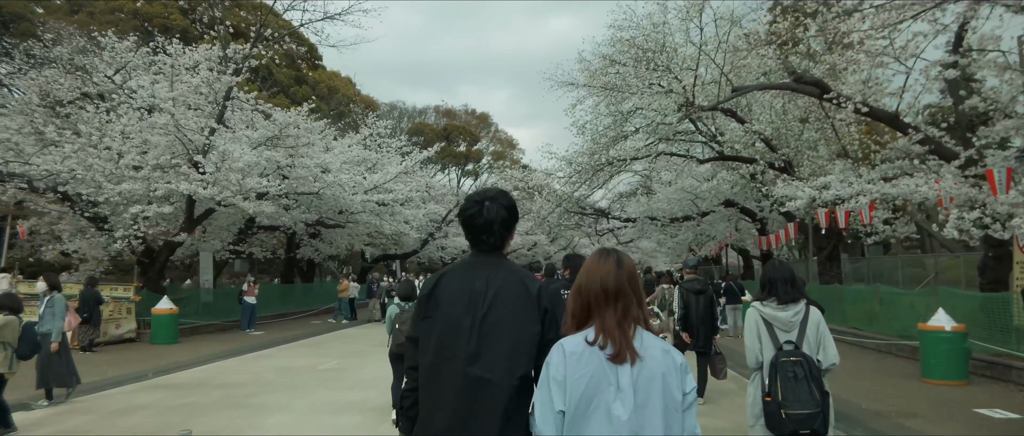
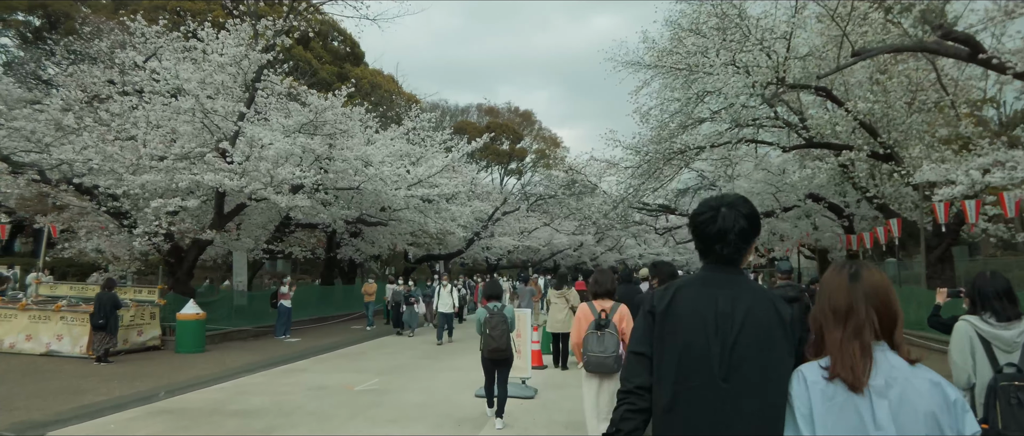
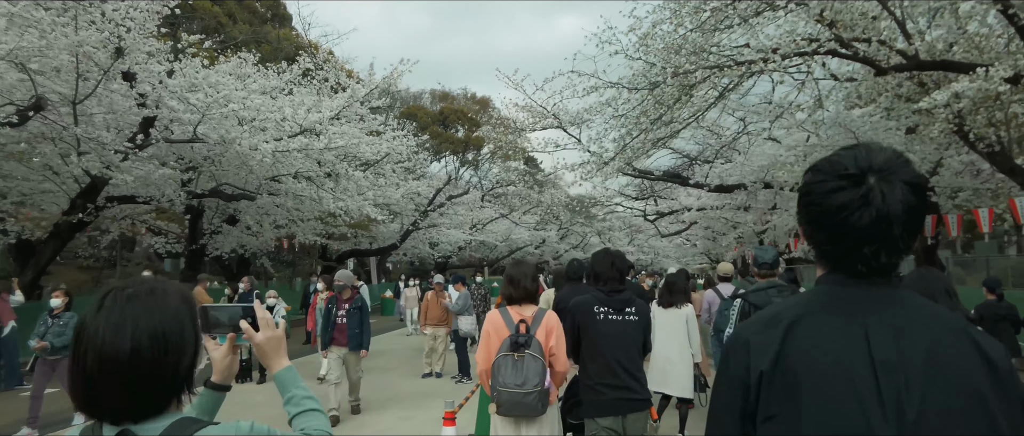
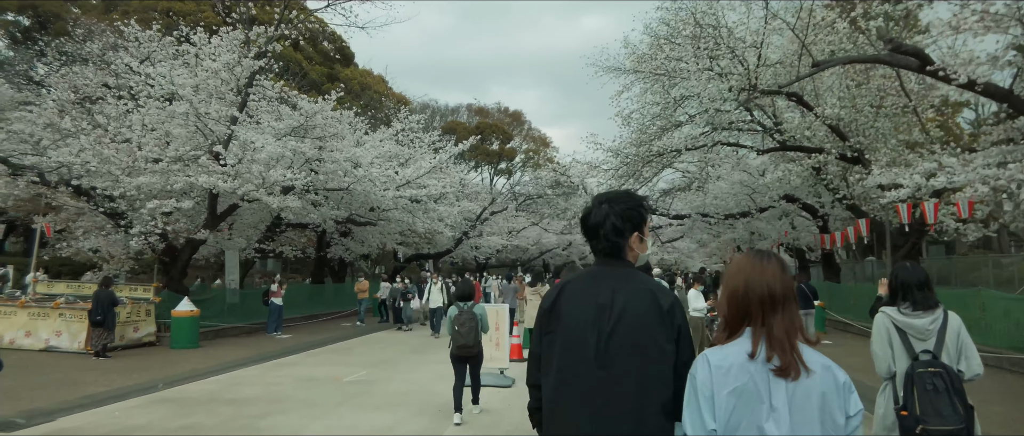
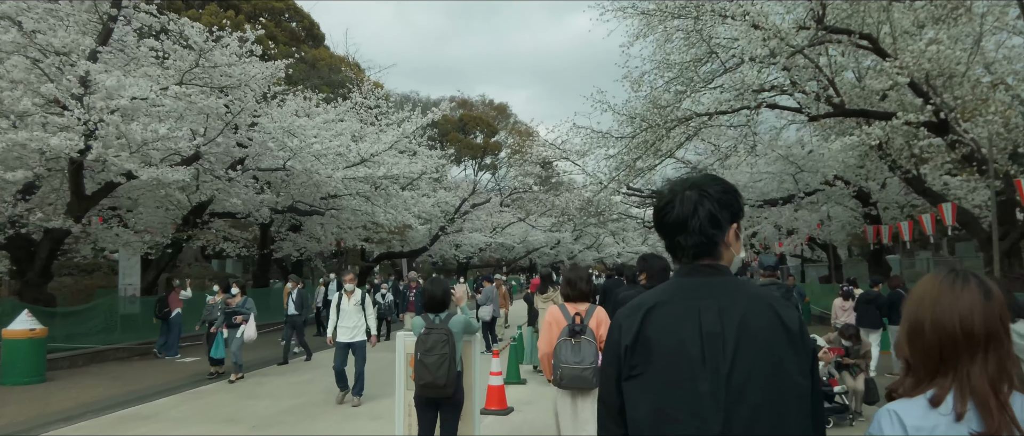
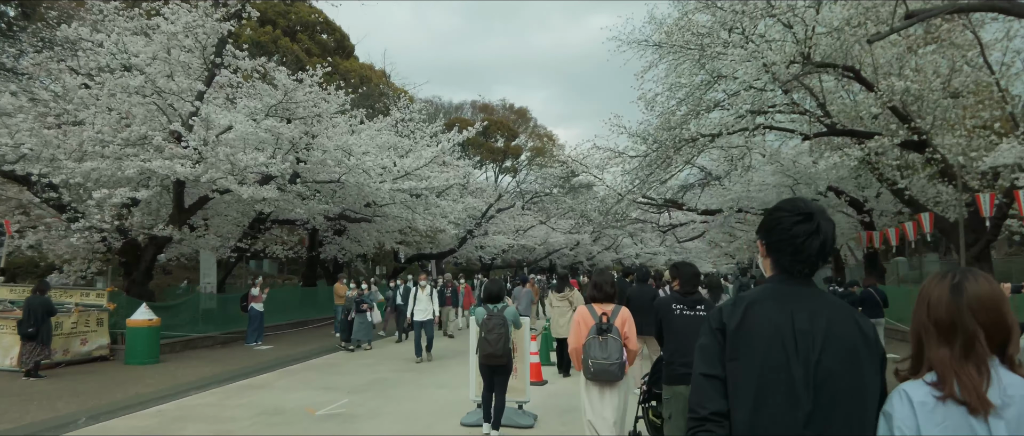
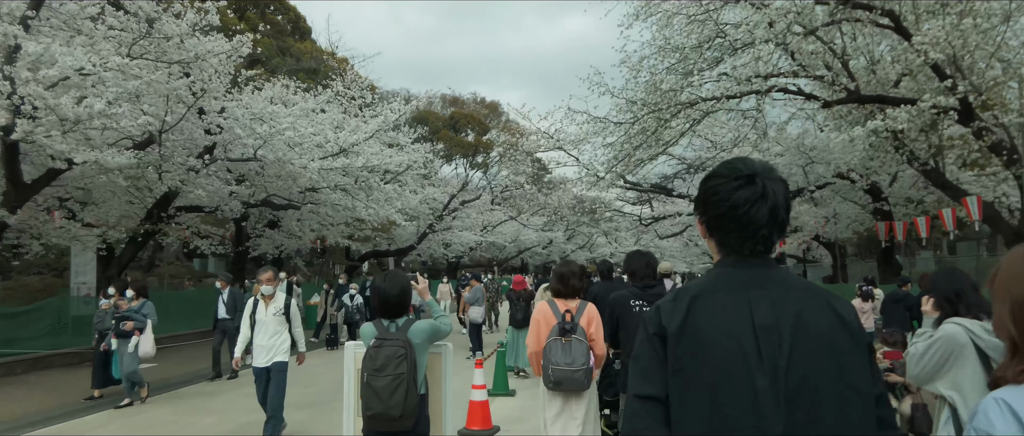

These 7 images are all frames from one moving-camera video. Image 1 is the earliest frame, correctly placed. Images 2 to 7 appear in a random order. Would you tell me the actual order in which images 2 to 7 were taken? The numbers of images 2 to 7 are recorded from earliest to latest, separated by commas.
4, 2, 6, 5, 7, 3
